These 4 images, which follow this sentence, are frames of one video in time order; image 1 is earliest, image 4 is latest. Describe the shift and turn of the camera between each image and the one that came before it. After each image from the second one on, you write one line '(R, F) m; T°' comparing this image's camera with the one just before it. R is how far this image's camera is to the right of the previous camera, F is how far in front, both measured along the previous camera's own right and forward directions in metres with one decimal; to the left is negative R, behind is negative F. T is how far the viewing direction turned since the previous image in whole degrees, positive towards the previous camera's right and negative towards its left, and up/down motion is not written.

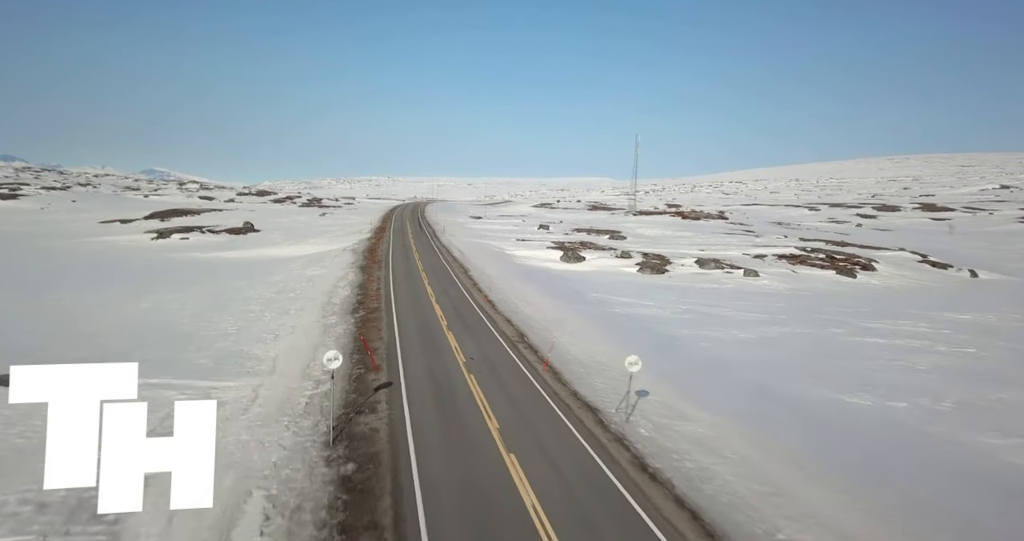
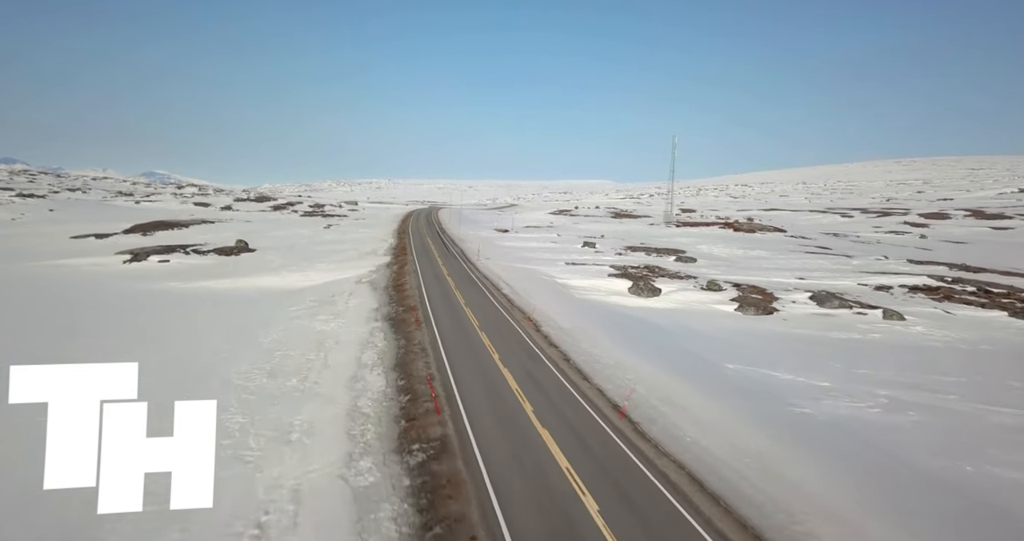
(-3.2, +8.0) m; 0°
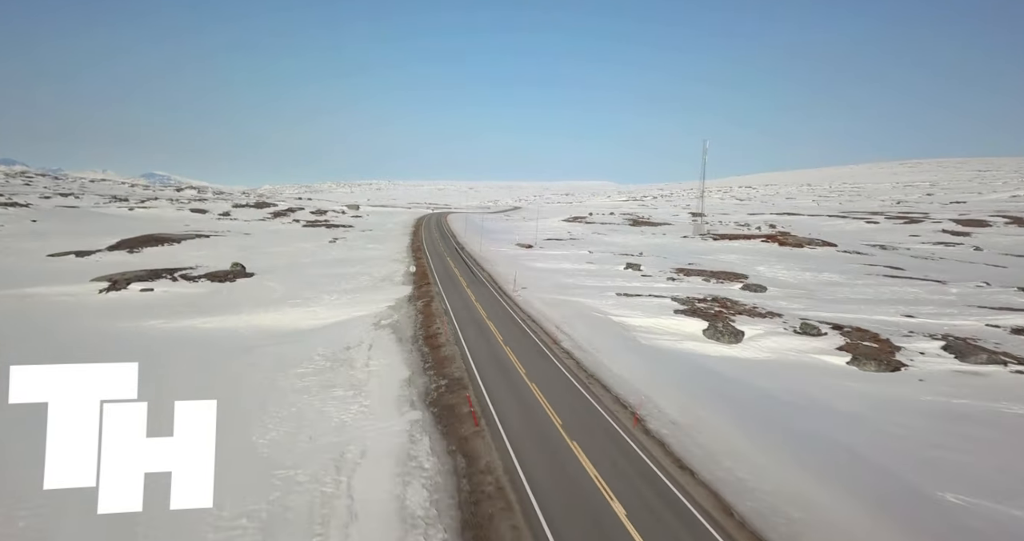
(-2.4, +5.5) m; 0°
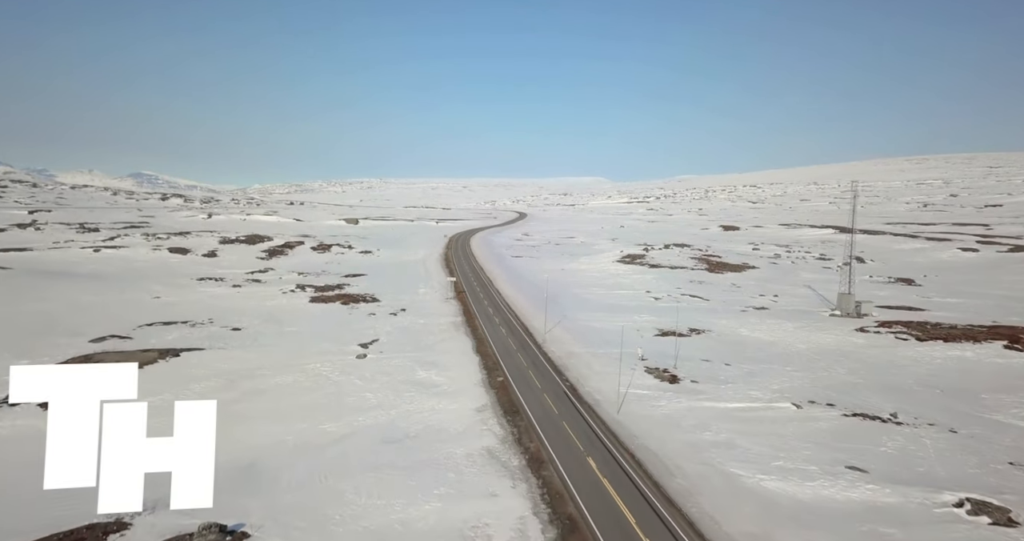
(-8.9, +19.8) m; +1°
